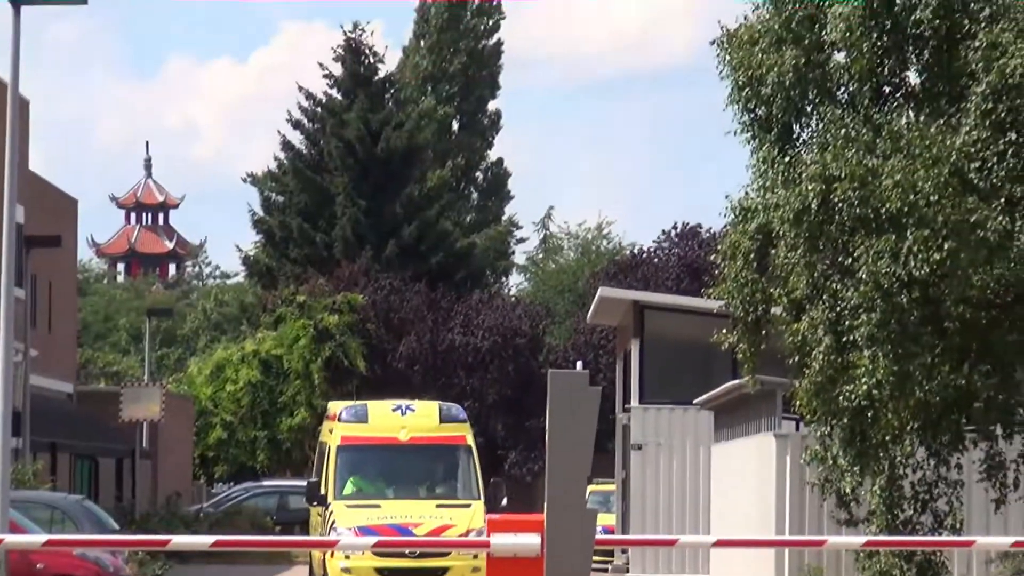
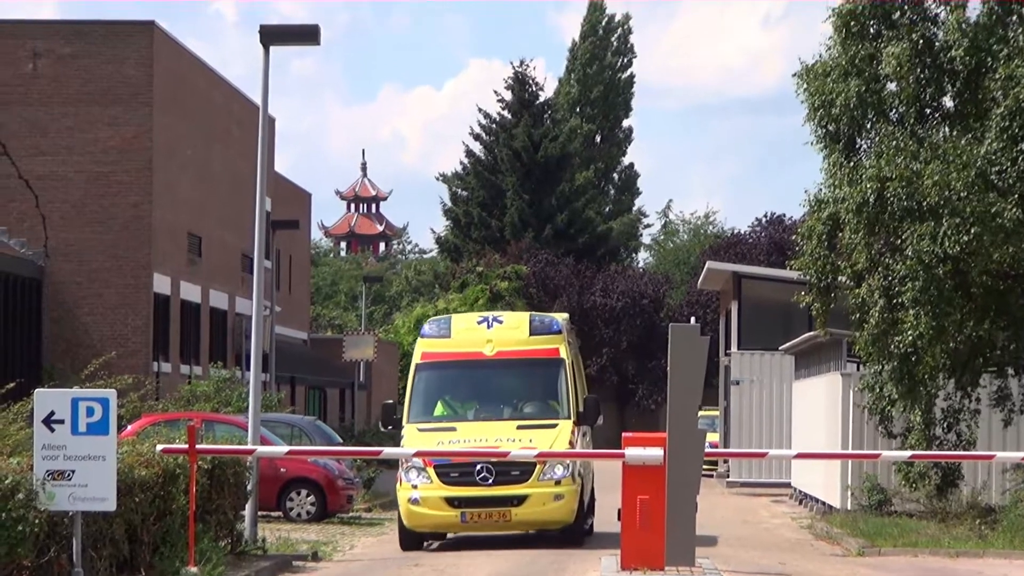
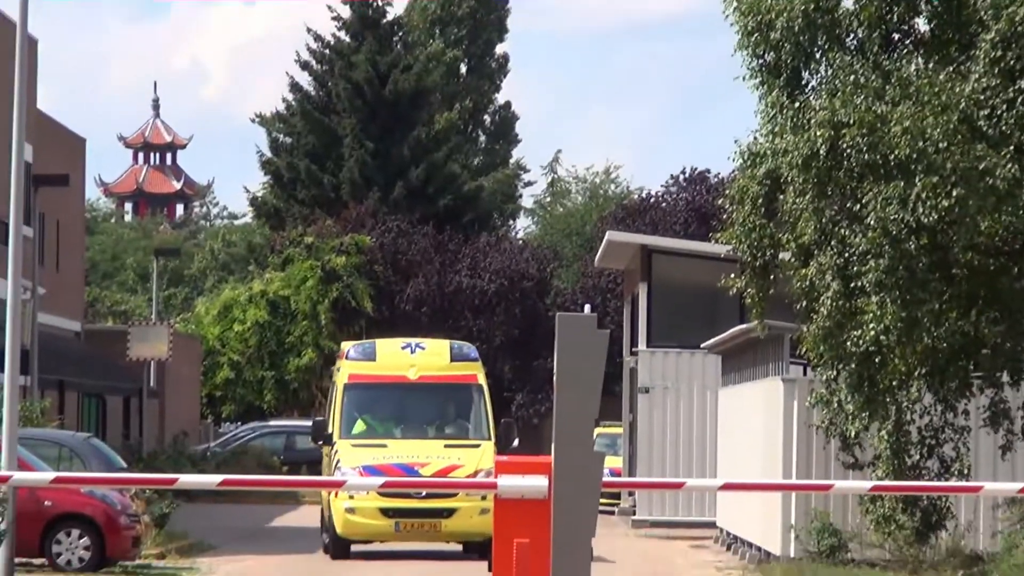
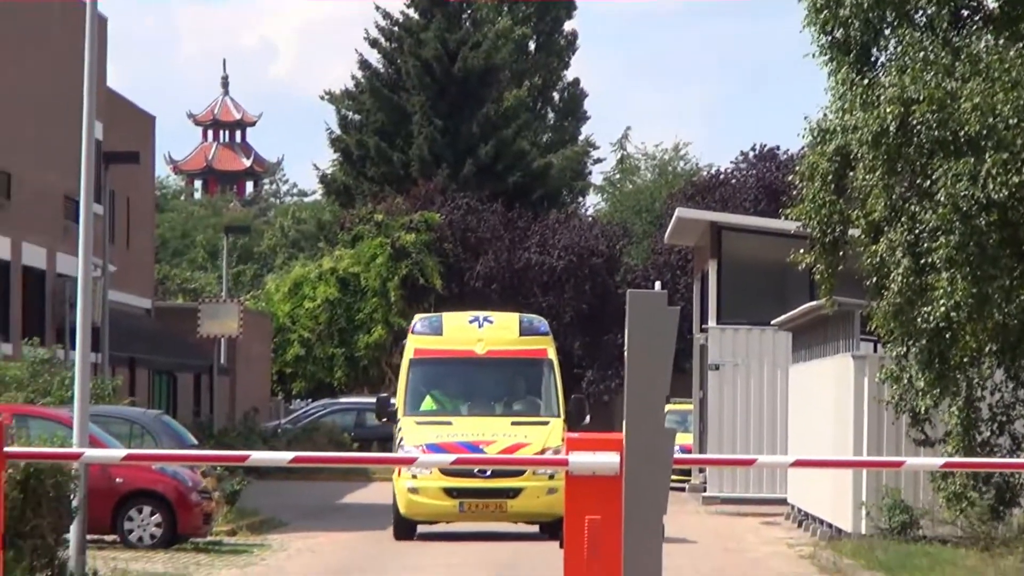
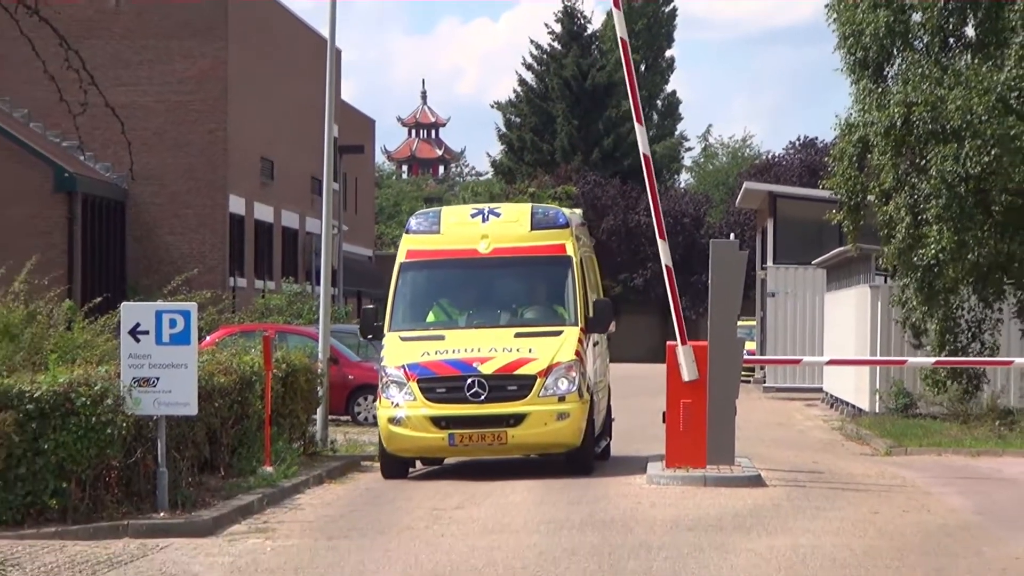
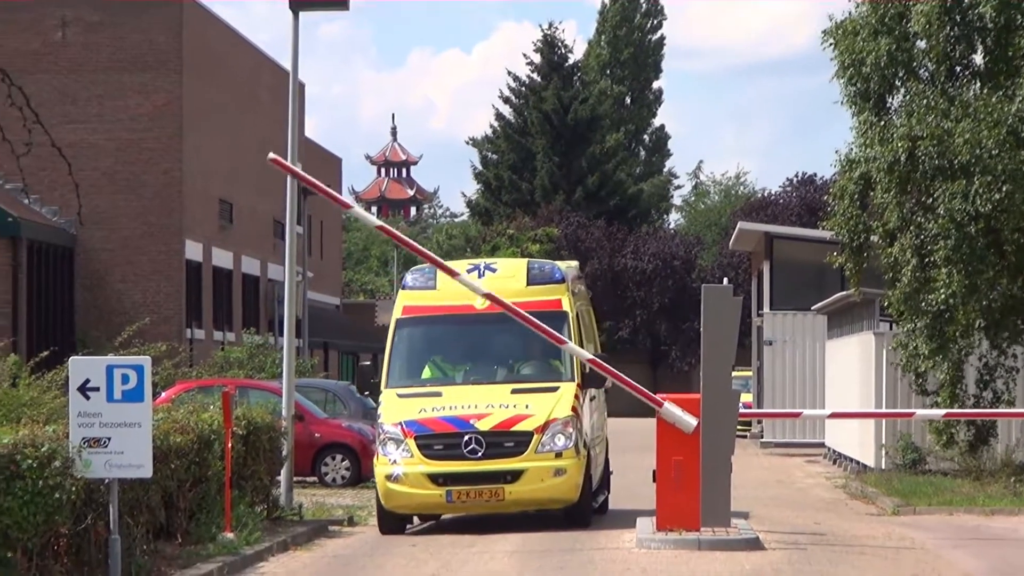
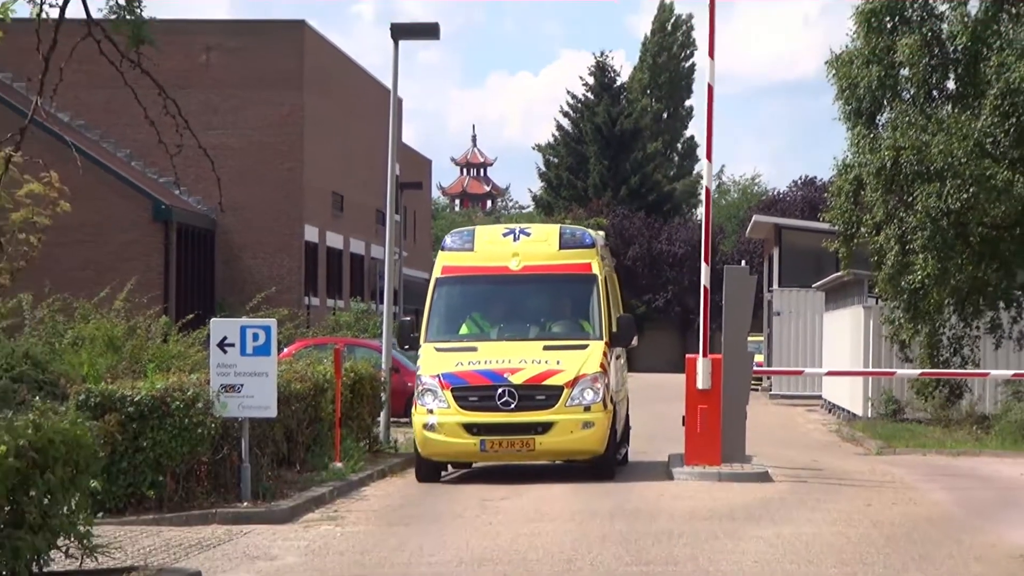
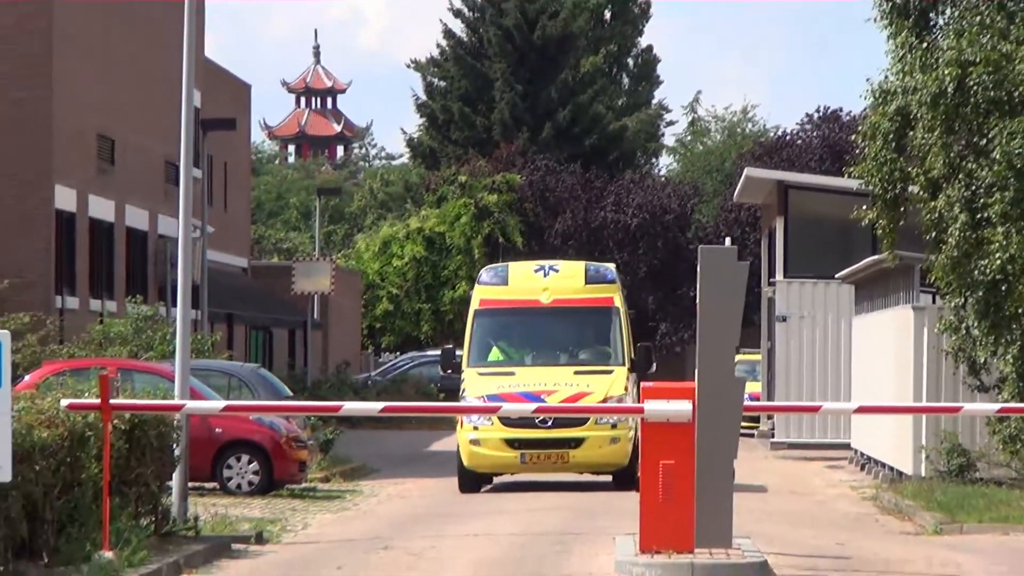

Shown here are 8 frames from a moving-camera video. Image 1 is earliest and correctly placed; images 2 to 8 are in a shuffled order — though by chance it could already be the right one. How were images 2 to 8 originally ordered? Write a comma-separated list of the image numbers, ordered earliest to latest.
3, 4, 8, 2, 6, 5, 7
